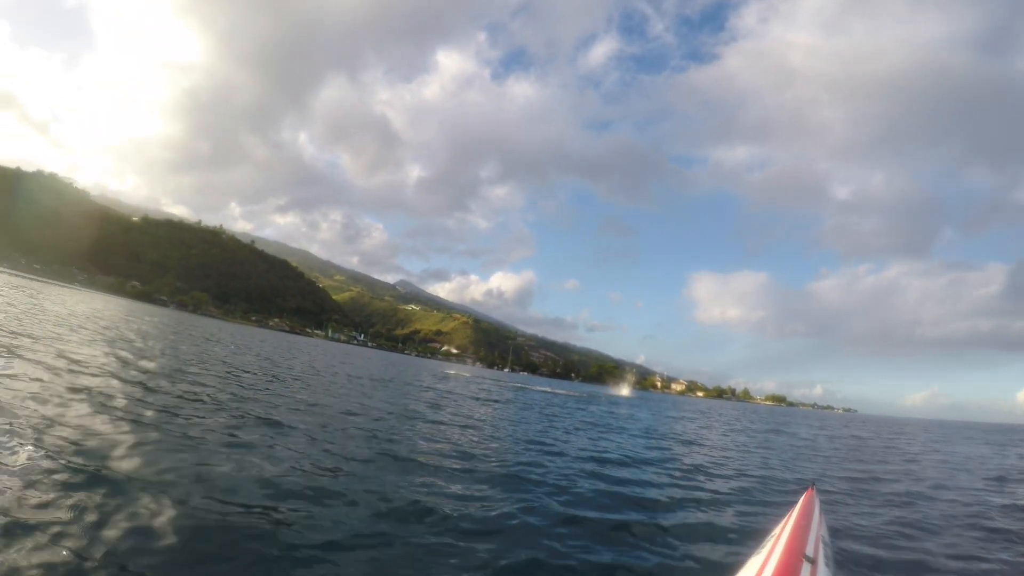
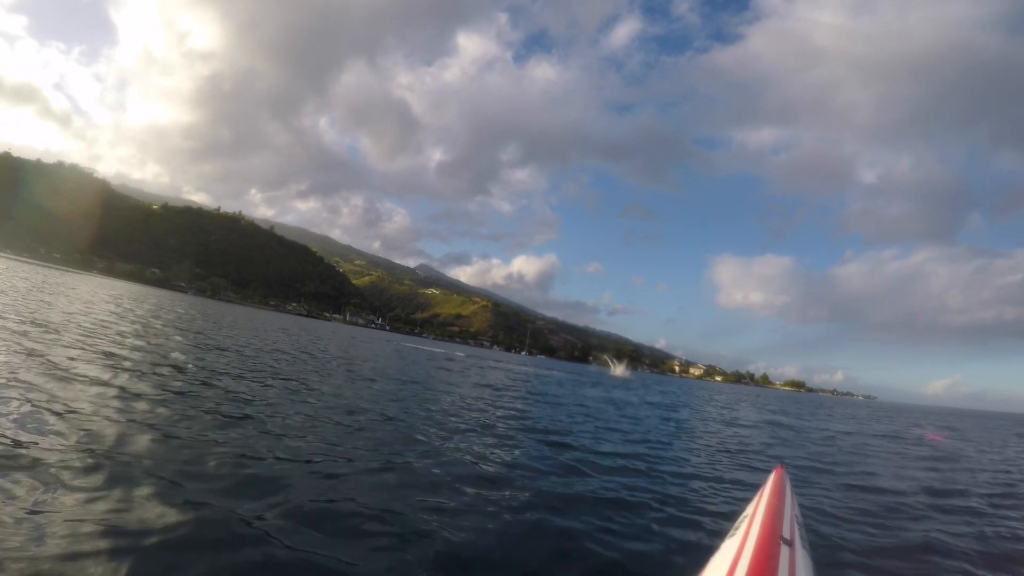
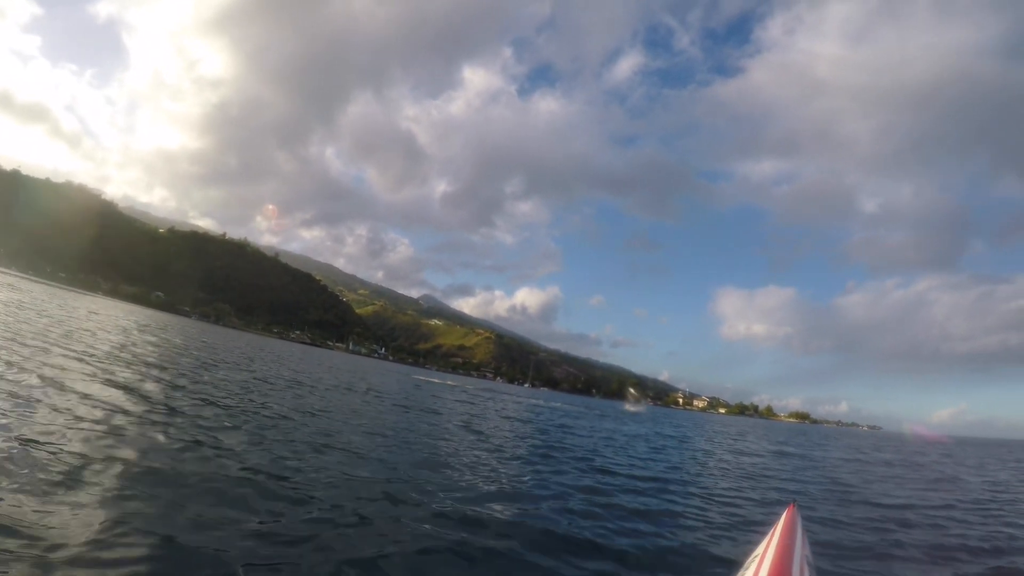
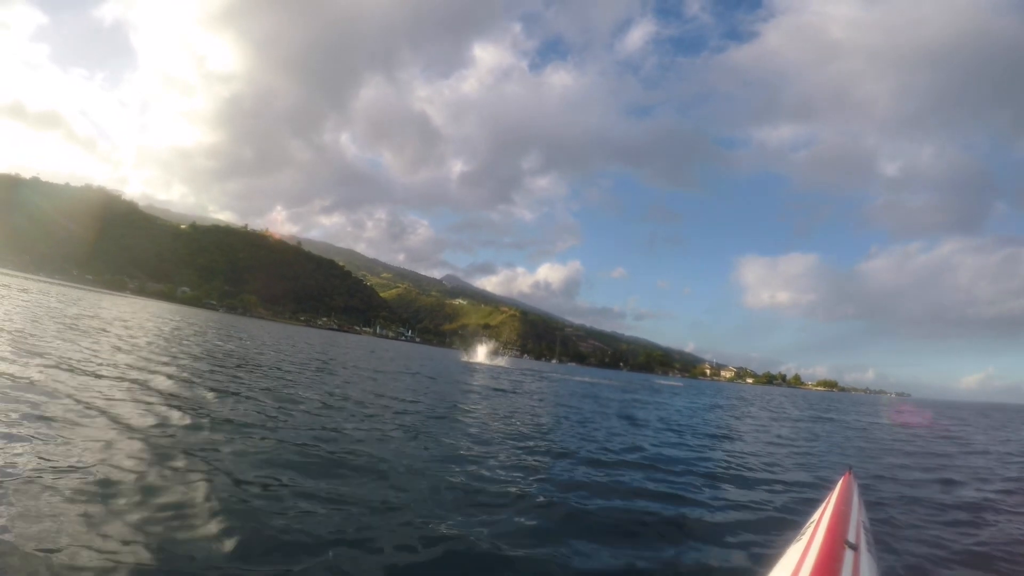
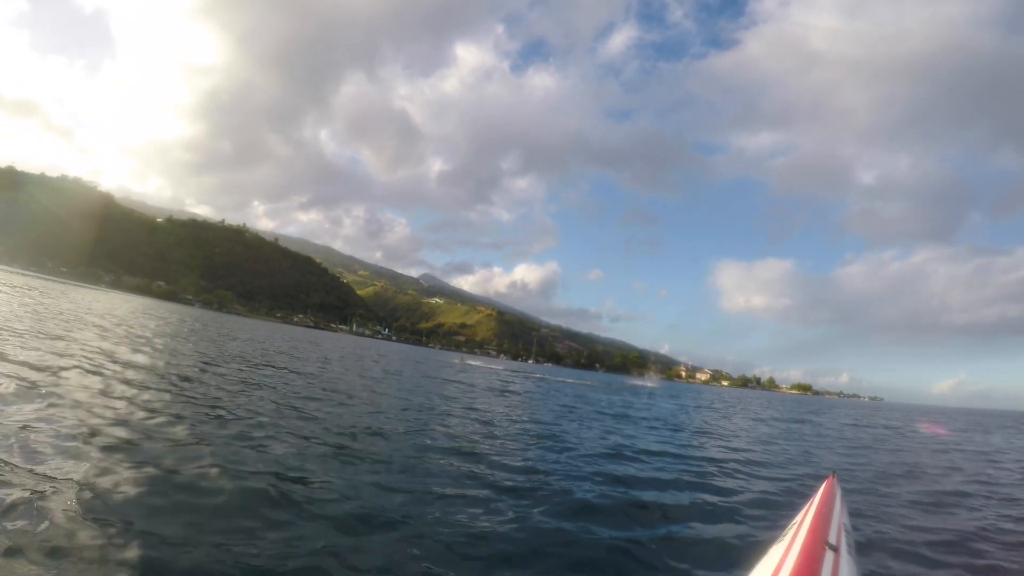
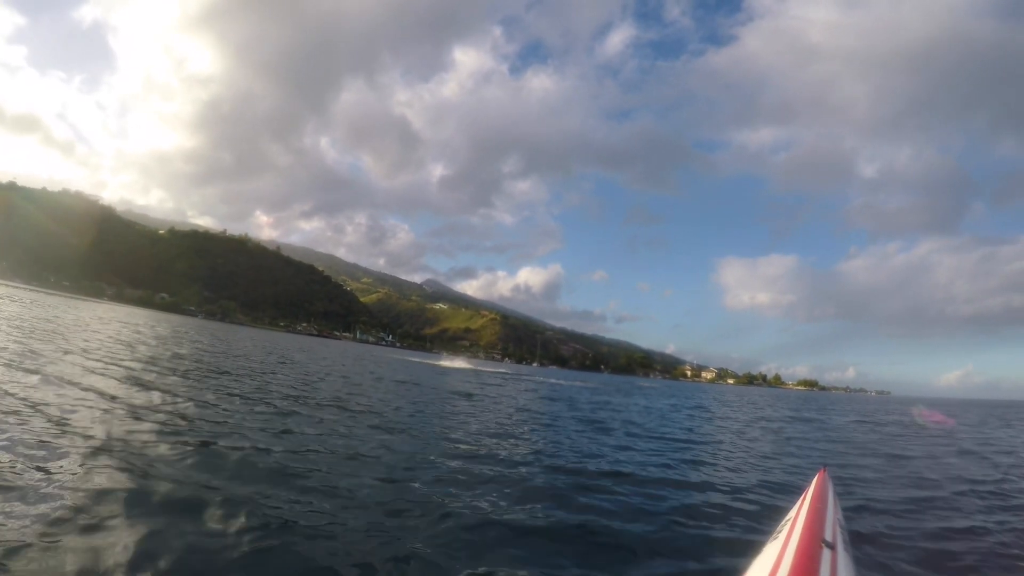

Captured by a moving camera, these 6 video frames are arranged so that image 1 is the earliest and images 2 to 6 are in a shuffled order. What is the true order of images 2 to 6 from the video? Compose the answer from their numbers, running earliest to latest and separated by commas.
5, 4, 6, 3, 2
